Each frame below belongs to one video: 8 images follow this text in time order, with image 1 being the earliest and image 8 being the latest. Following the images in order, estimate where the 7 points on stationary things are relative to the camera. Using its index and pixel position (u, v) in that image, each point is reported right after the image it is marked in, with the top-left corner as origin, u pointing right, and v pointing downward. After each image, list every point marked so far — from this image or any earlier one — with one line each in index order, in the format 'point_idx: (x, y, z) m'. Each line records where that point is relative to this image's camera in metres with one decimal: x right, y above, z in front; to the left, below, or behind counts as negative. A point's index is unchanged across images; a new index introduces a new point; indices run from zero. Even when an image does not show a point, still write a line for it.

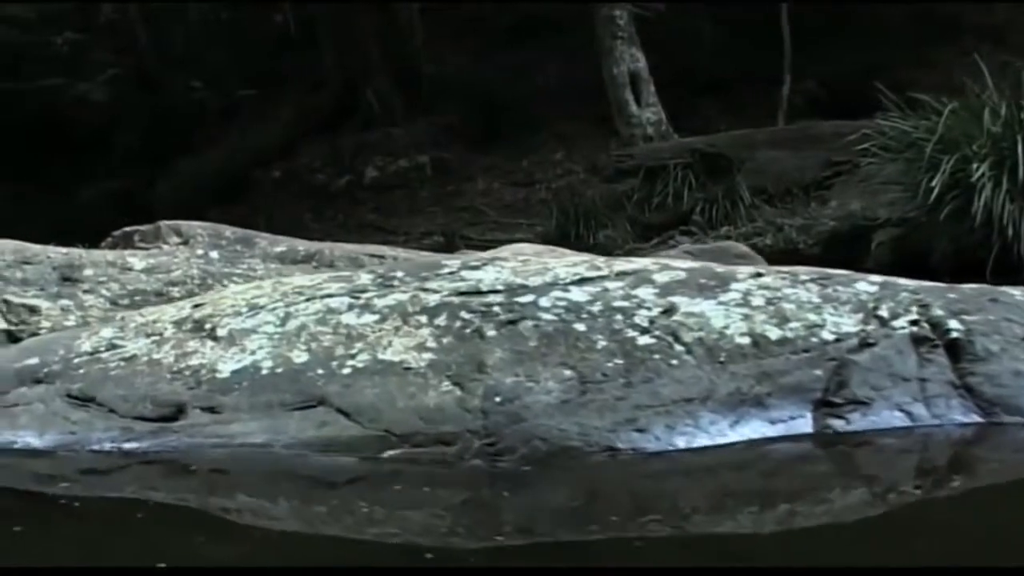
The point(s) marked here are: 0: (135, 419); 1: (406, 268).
0: (-0.7, -0.2, +3.4) m
1: (-0.2, 0.0, +3.7) m
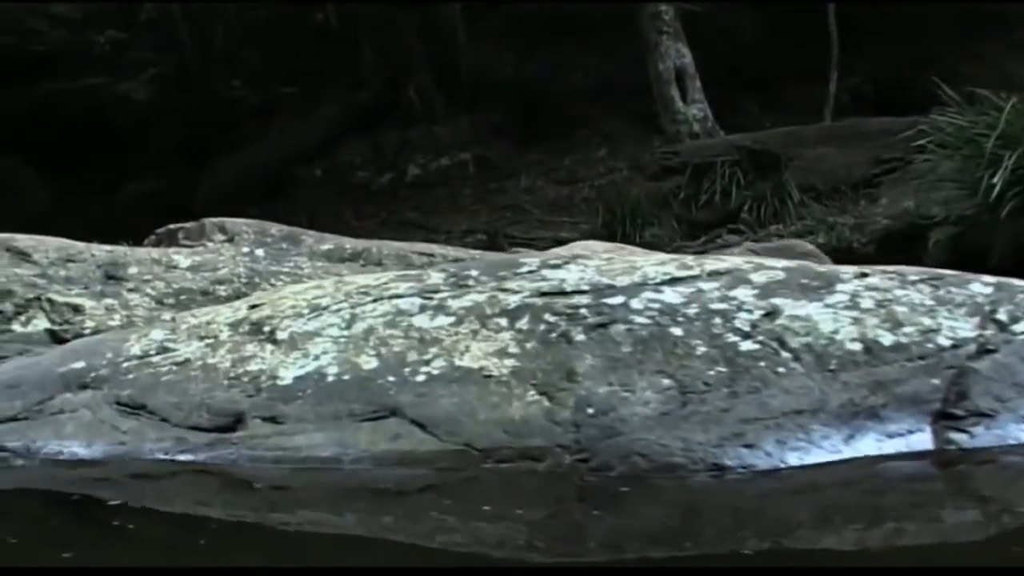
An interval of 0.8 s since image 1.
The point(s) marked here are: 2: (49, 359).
0: (-0.5, -0.2, +3.1) m
1: (-0.1, 0.0, +3.4) m
2: (-0.9, -0.1, +3.6) m
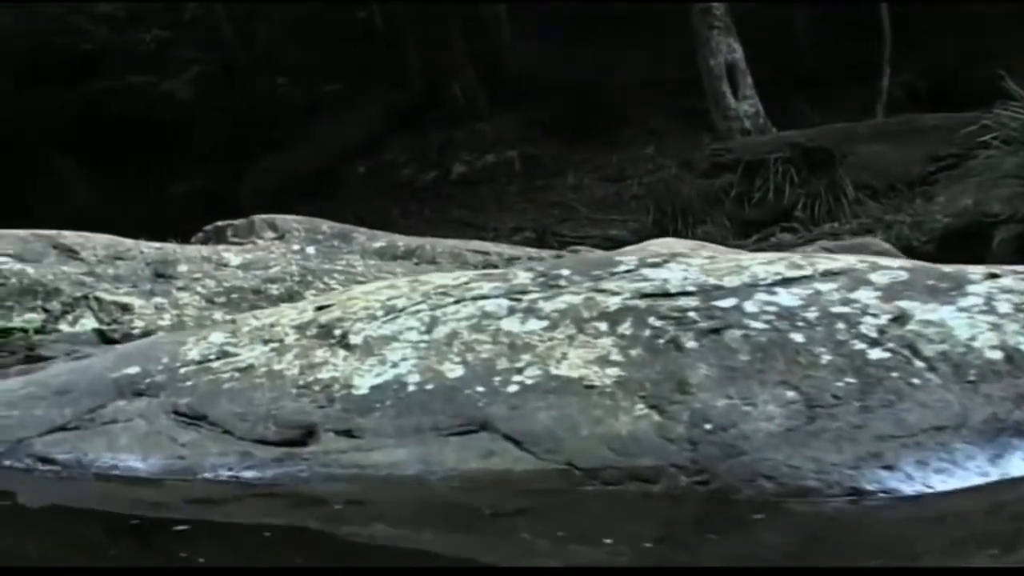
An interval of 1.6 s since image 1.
0: (-0.4, -0.2, +2.8) m
1: (+0.1, 0.0, +3.1) m
2: (-0.8, -0.1, +3.4) m
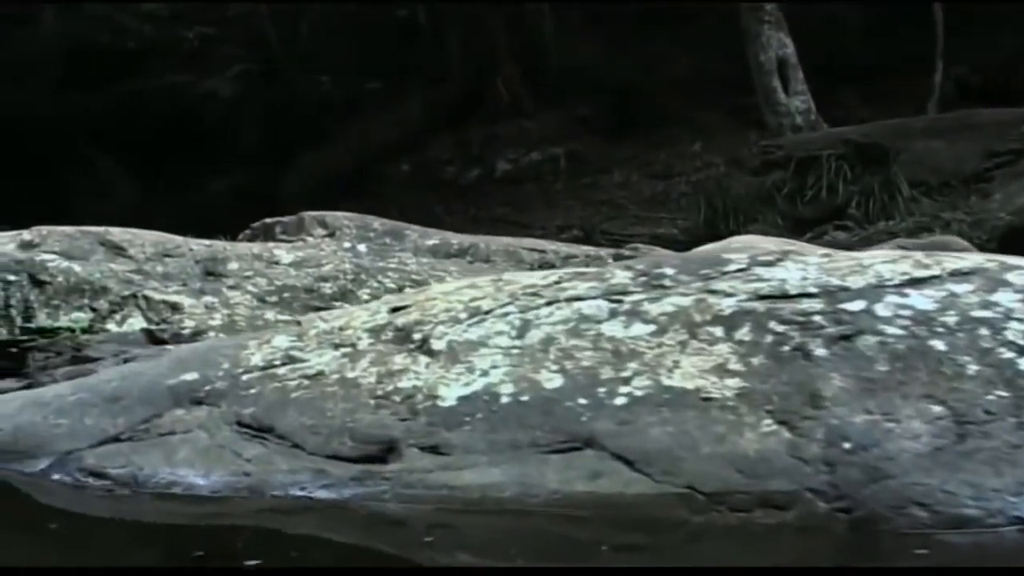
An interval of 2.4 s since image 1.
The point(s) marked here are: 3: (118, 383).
0: (-0.3, -0.2, +2.6) m
1: (+0.3, 0.0, +2.9) m
2: (-0.6, -0.1, +3.1) m
3: (-0.7, -0.2, +3.1) m
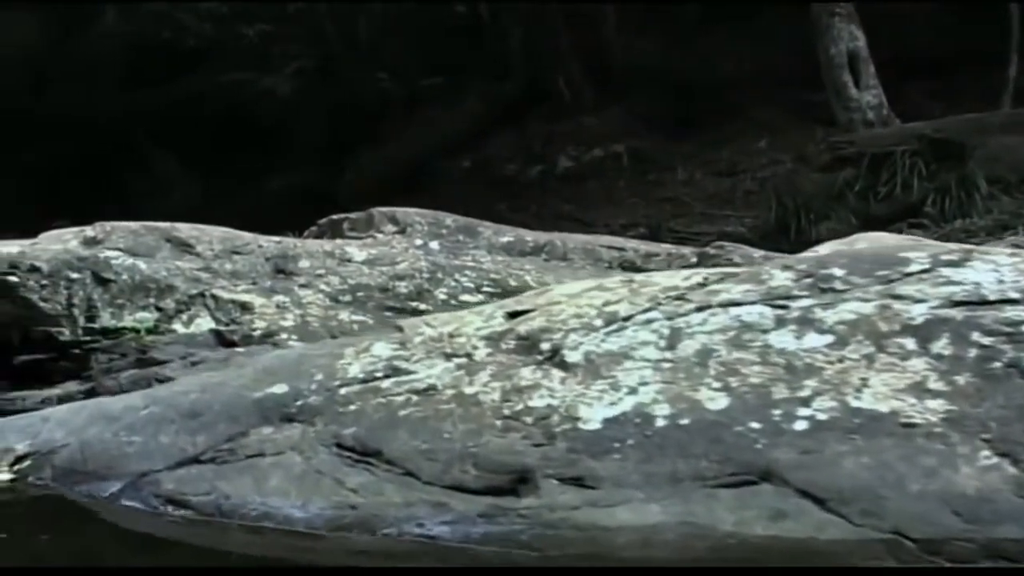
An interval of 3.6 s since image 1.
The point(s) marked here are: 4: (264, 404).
0: (-0.1, -0.2, +2.2) m
1: (+0.4, 0.0, +2.5) m
2: (-0.4, -0.1, +2.7) m
3: (-0.5, -0.2, +2.7) m
4: (-0.3, -0.2, +2.6) m
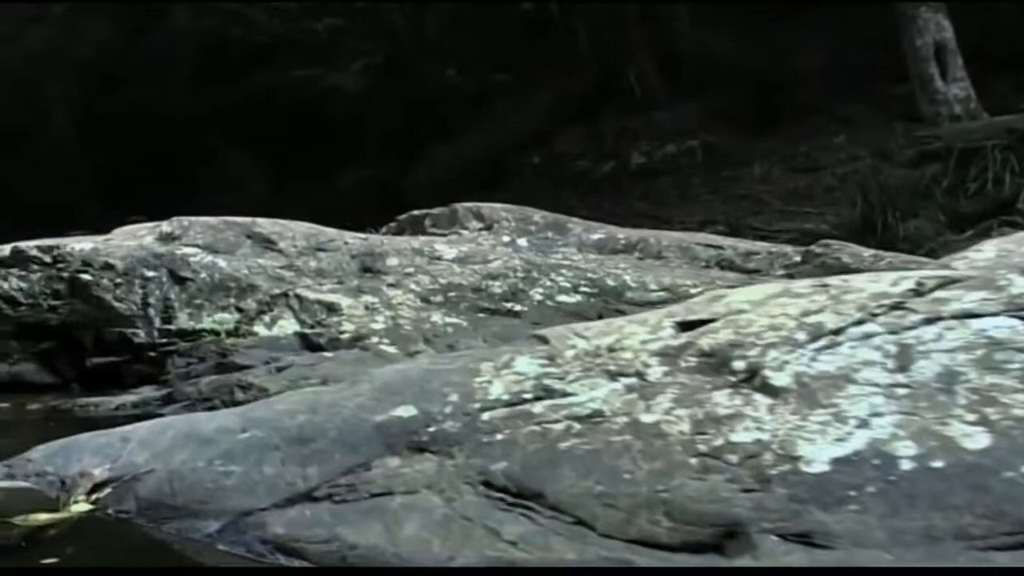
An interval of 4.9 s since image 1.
0: (+0.1, -0.2, +1.8) m
1: (+0.6, 0.0, +2.0) m
2: (-0.2, -0.1, +2.3) m
3: (-0.3, -0.2, +2.3) m
4: (-0.1, -0.2, +2.2) m
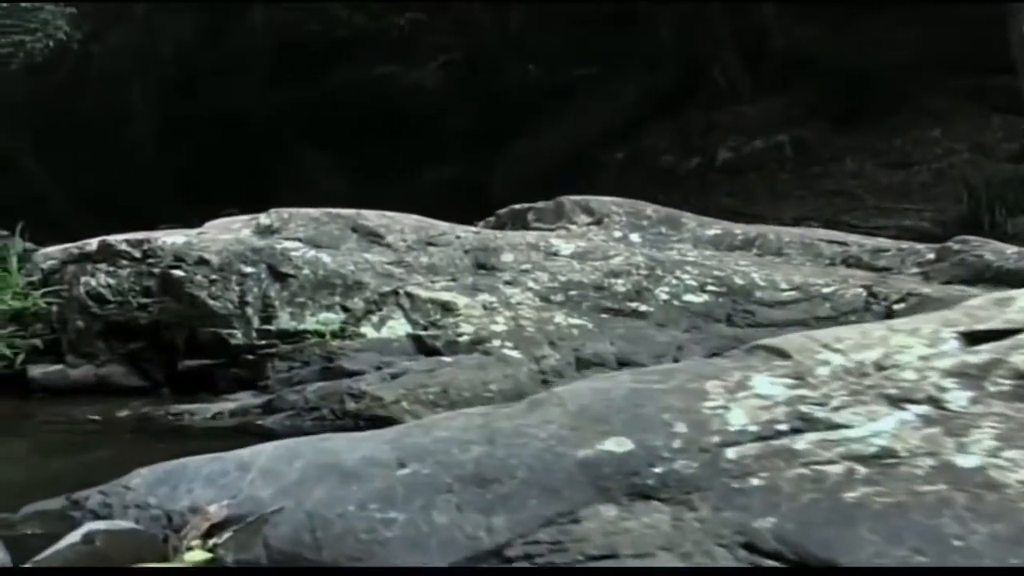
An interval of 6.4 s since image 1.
0: (+0.3, -0.2, +1.3) m
1: (+0.9, 0.0, +1.5) m
2: (0.0, -0.1, +1.8) m
3: (0.0, -0.2, +1.8) m
4: (+0.1, -0.2, +1.7) m
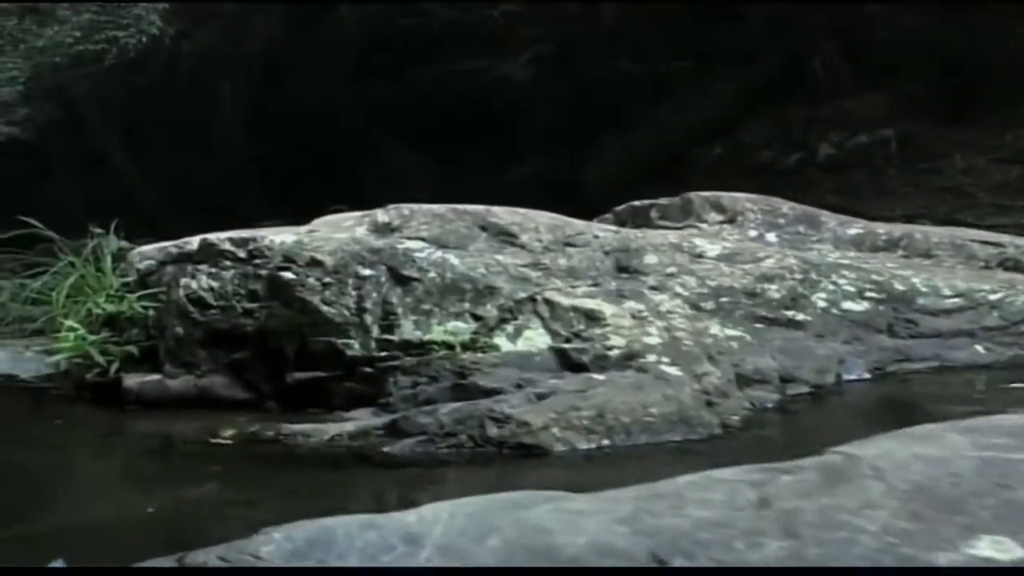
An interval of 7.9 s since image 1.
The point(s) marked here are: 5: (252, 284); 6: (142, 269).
0: (+0.5, -0.3, +0.7) m
1: (+1.1, 0.0, +1.0) m
2: (+0.3, -0.2, +1.3) m
3: (+0.2, -0.2, +1.3) m
4: (+0.3, -0.2, +1.2) m
5: (-0.4, 0.0, +2.9) m
6: (-0.6, 0.0, +3.0) m
